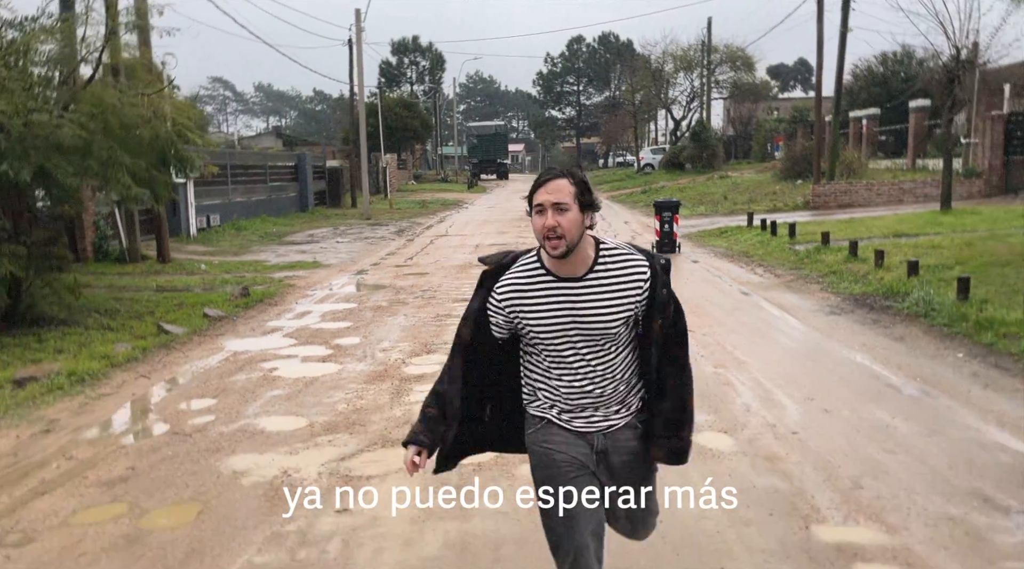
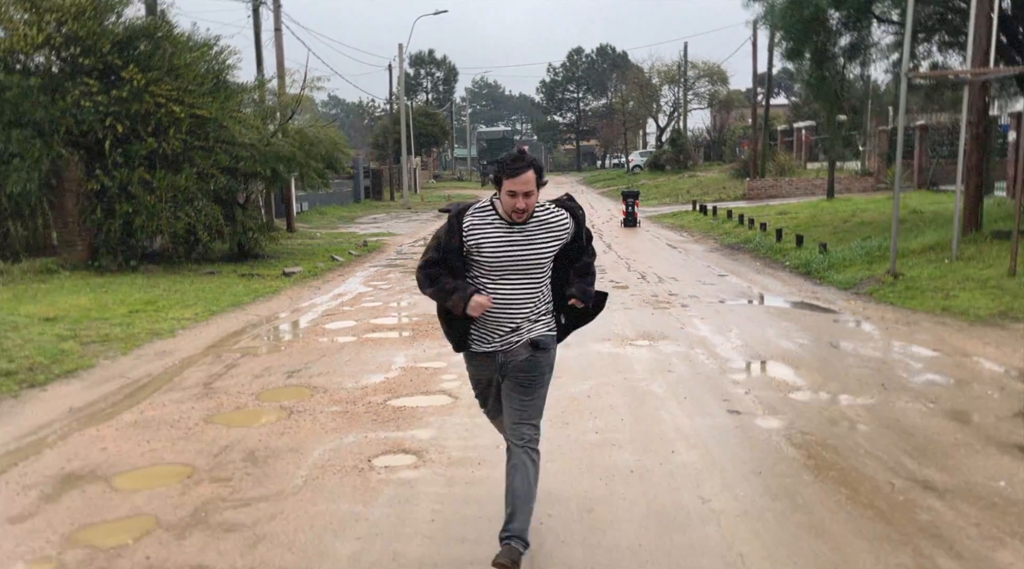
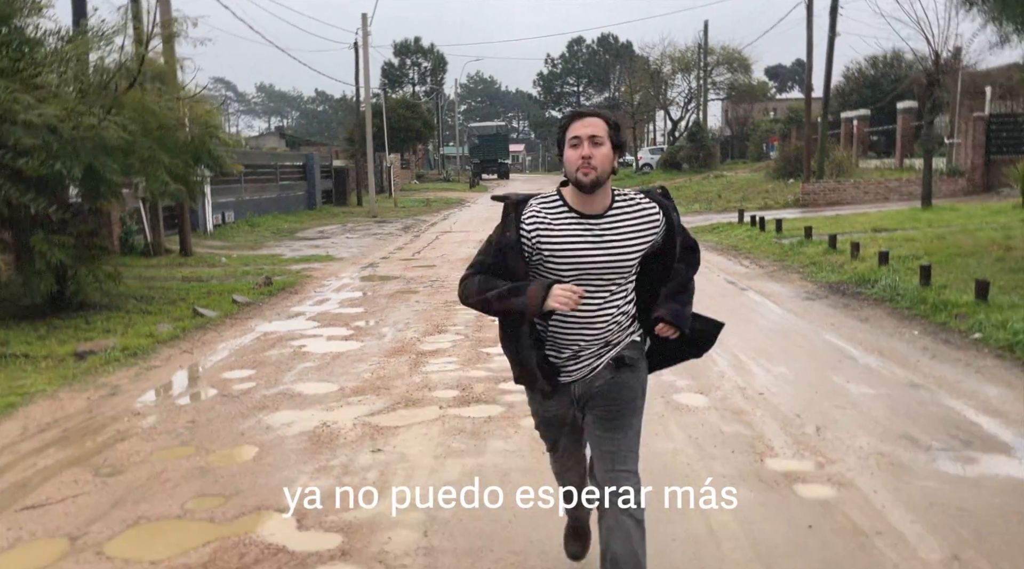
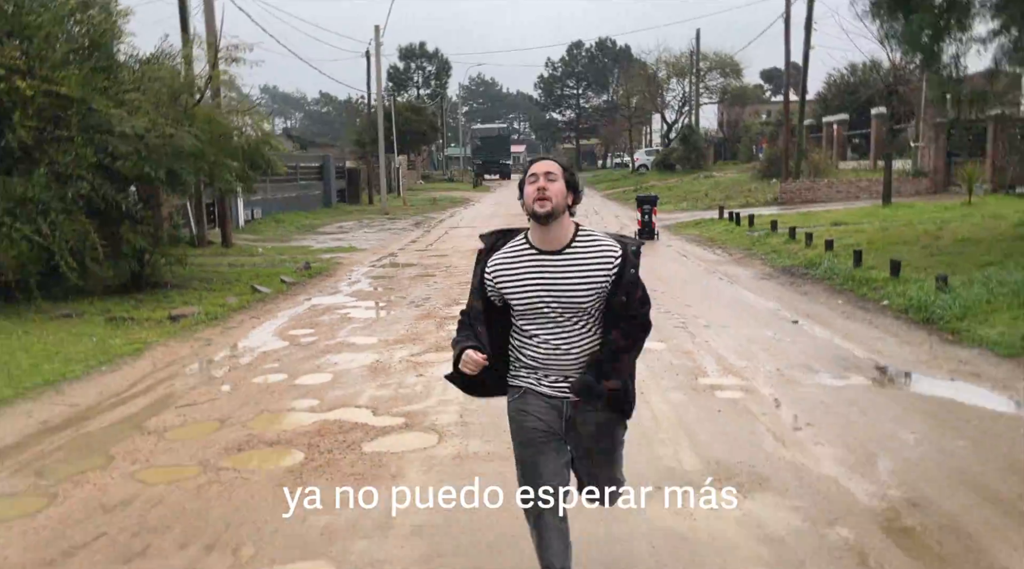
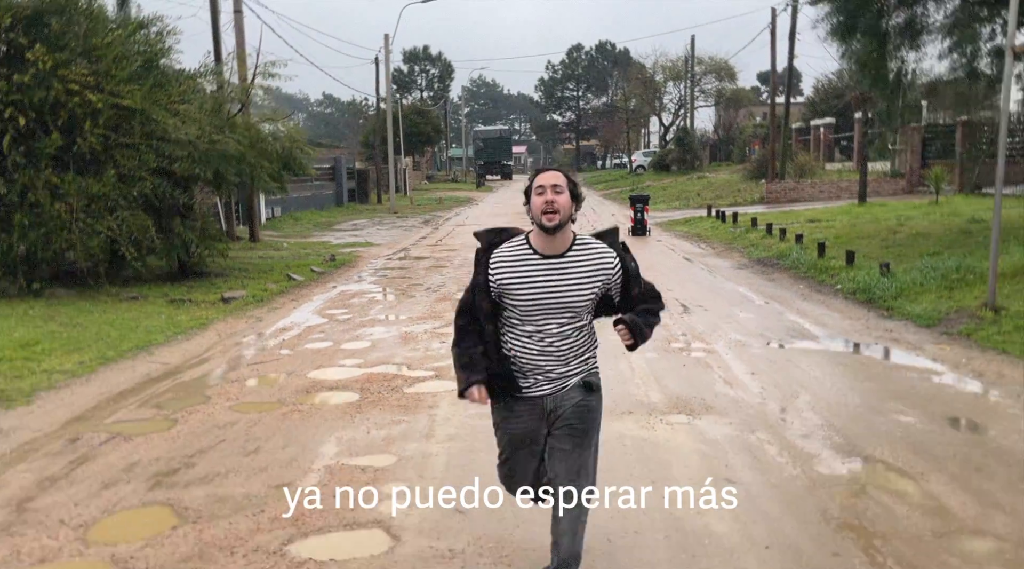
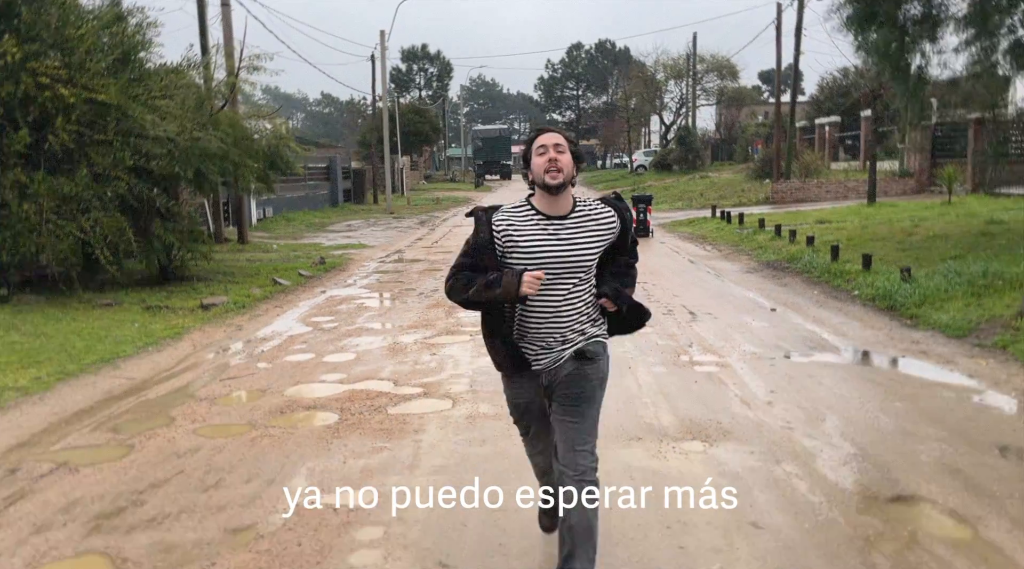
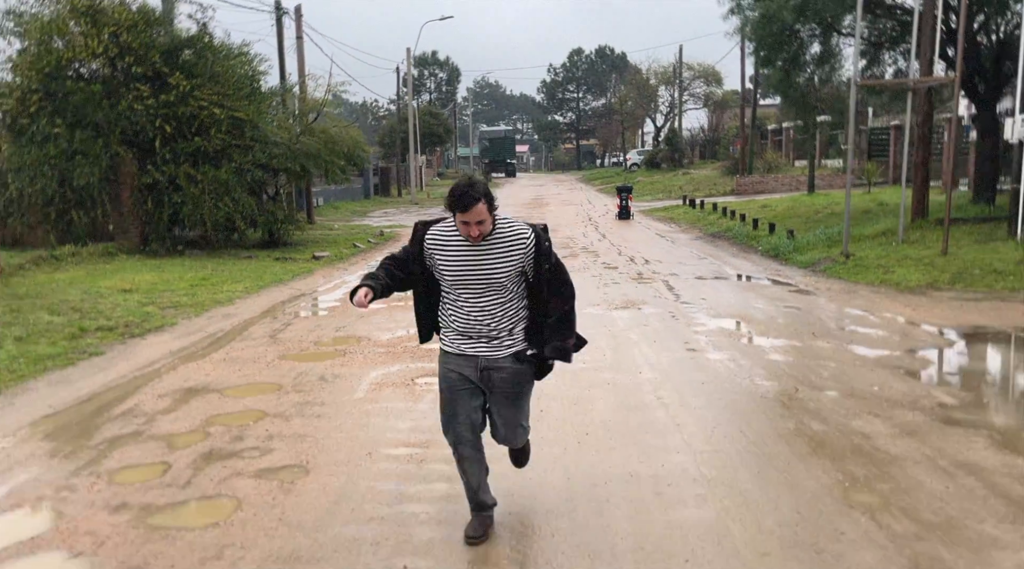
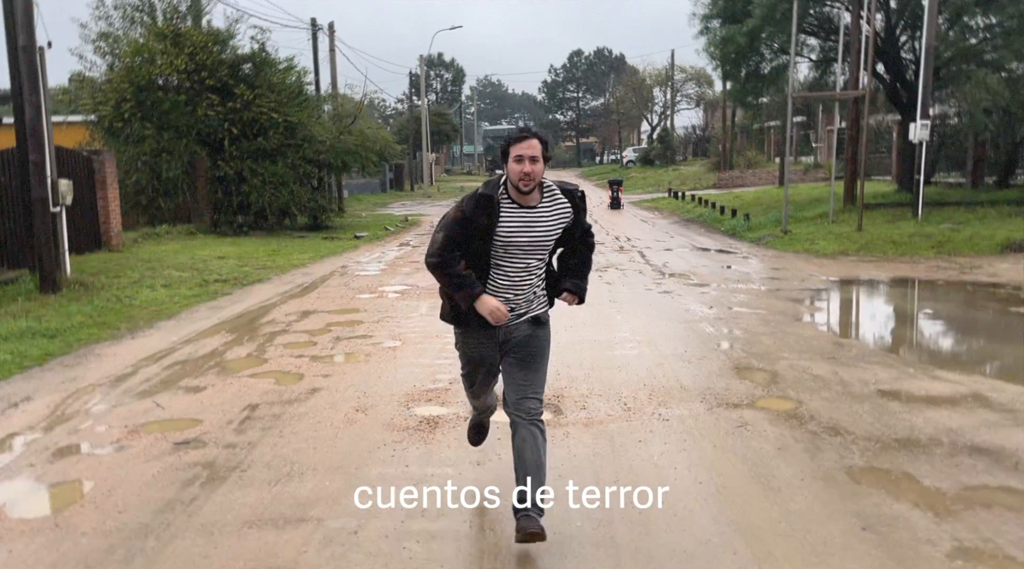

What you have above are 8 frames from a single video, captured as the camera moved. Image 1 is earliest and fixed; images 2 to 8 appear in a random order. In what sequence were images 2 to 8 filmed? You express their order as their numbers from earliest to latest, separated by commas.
3, 4, 6, 5, 2, 7, 8
